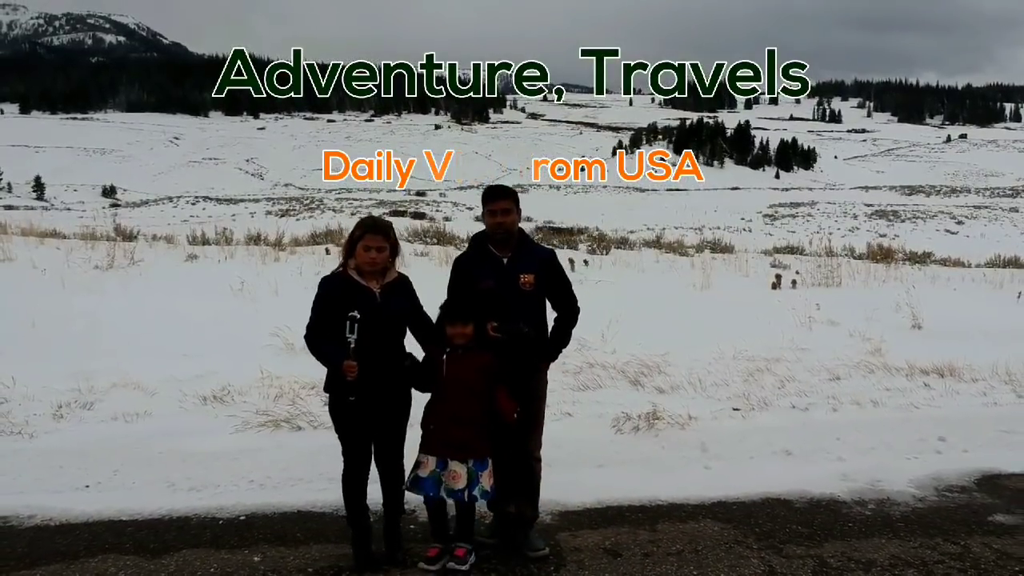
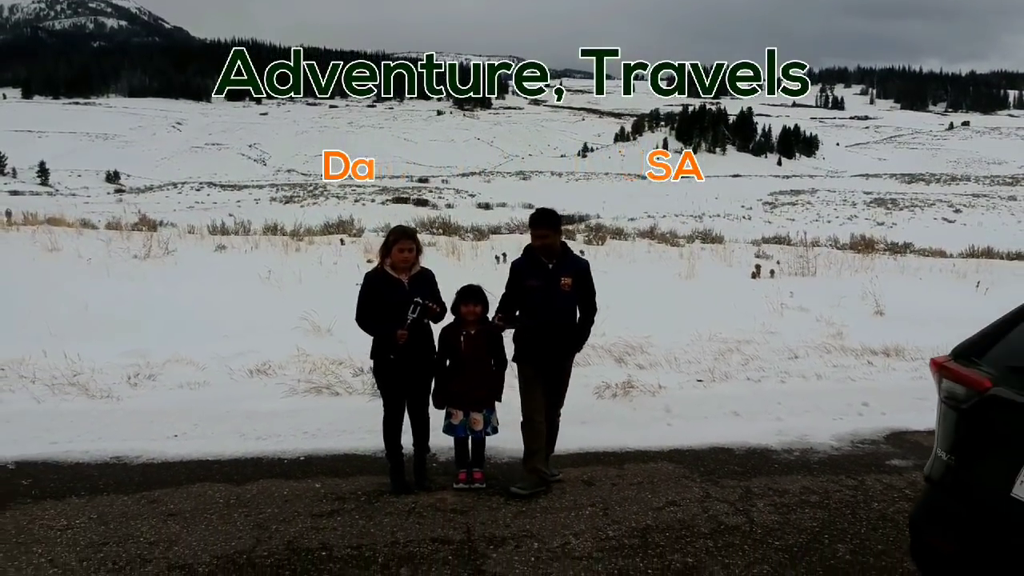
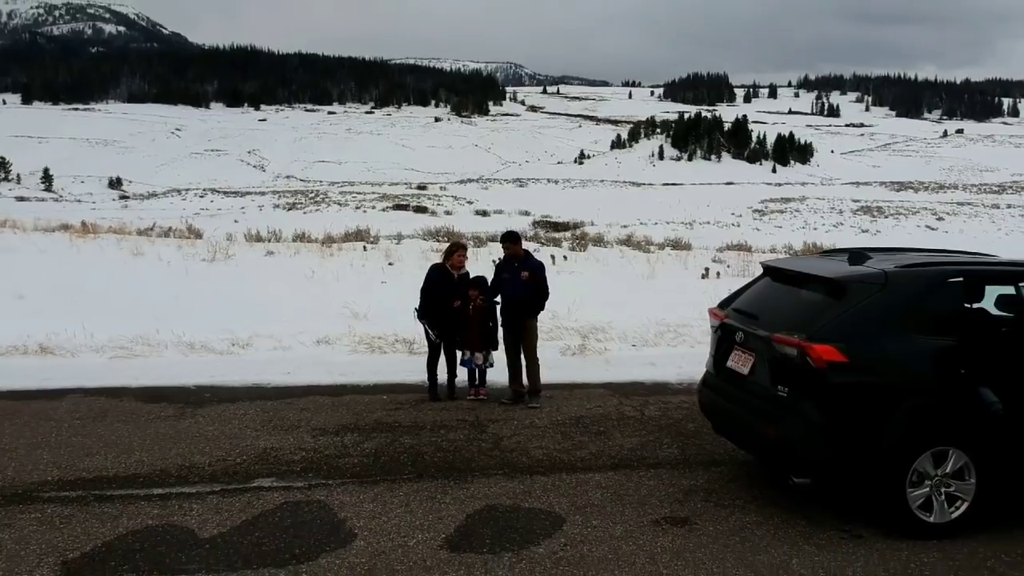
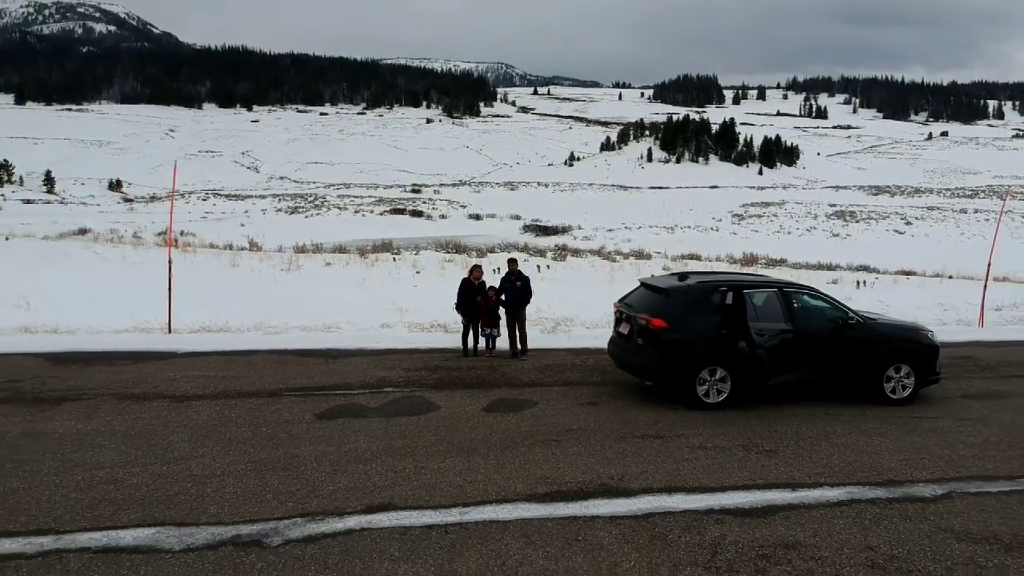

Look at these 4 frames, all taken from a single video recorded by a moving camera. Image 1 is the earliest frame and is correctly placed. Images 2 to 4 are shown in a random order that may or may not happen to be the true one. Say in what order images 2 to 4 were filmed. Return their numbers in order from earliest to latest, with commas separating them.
2, 3, 4
